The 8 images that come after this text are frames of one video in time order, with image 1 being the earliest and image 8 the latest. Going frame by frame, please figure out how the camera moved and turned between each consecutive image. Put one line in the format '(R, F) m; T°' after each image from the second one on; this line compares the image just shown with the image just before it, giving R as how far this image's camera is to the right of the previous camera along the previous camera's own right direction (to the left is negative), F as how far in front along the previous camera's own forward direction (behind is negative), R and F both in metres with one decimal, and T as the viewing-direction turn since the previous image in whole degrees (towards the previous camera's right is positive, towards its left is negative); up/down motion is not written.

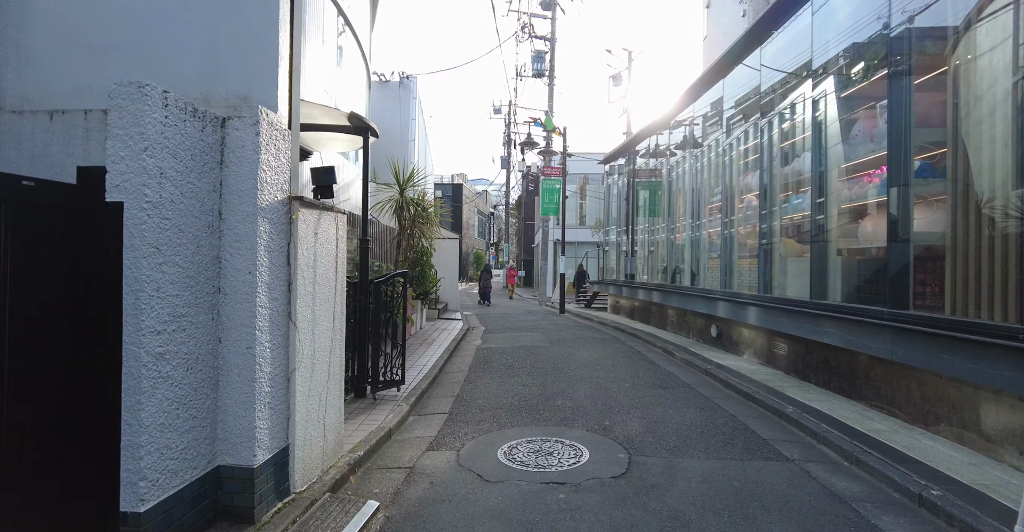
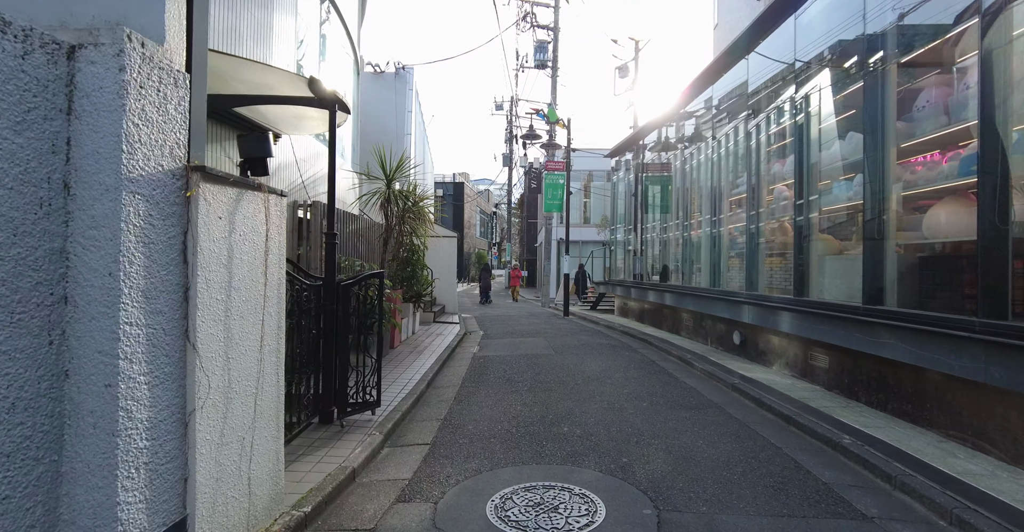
(+0.1, +1.0) m; 0°
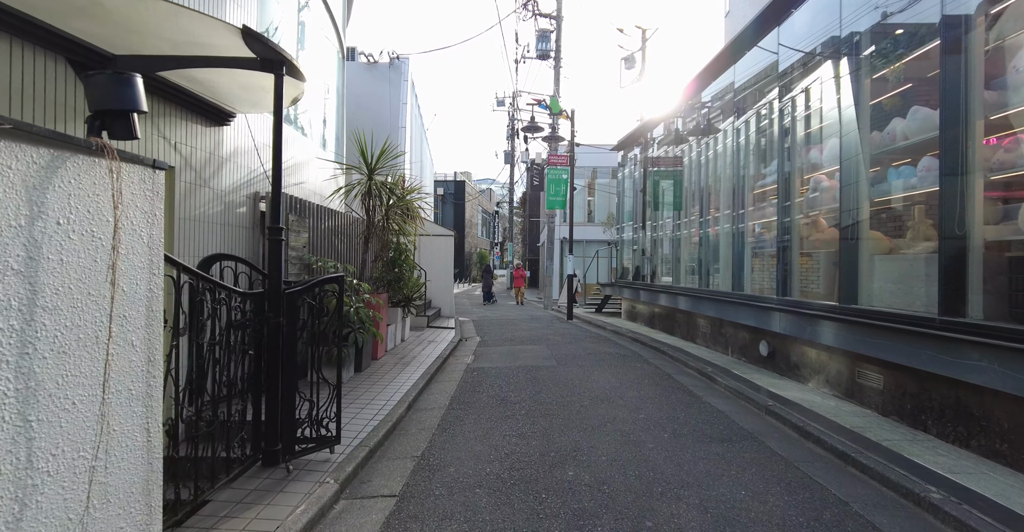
(+0.1, +1.0) m; 0°
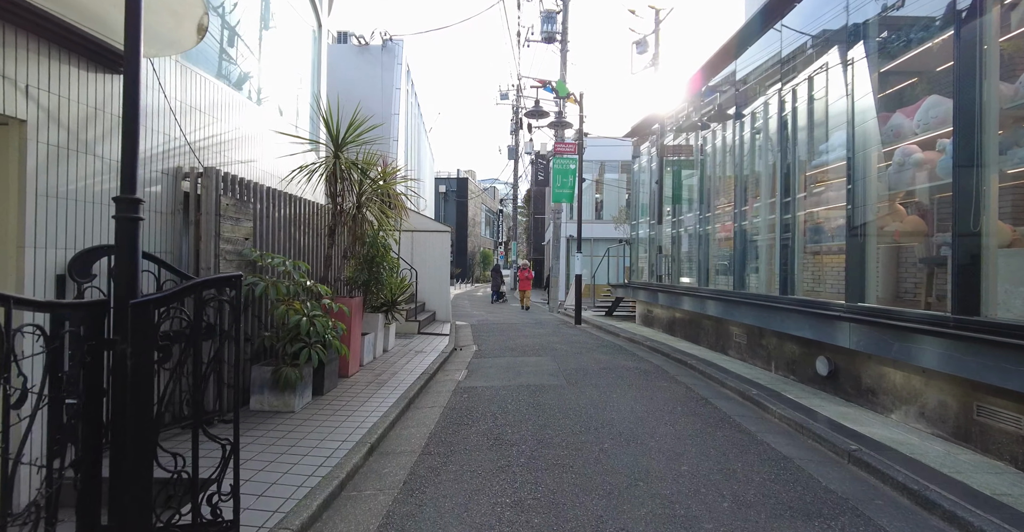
(+0.1, +1.5) m; -1°
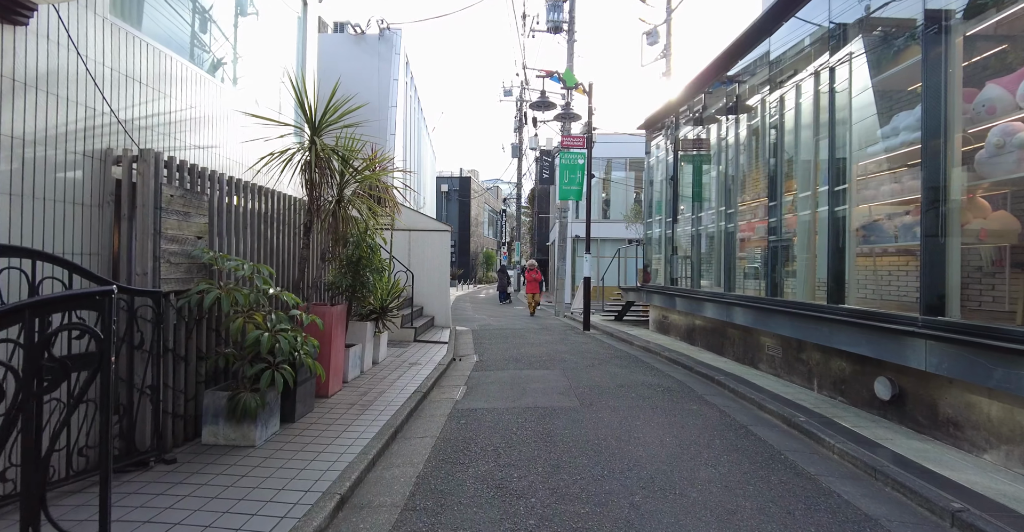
(0.0, +1.0) m; 0°
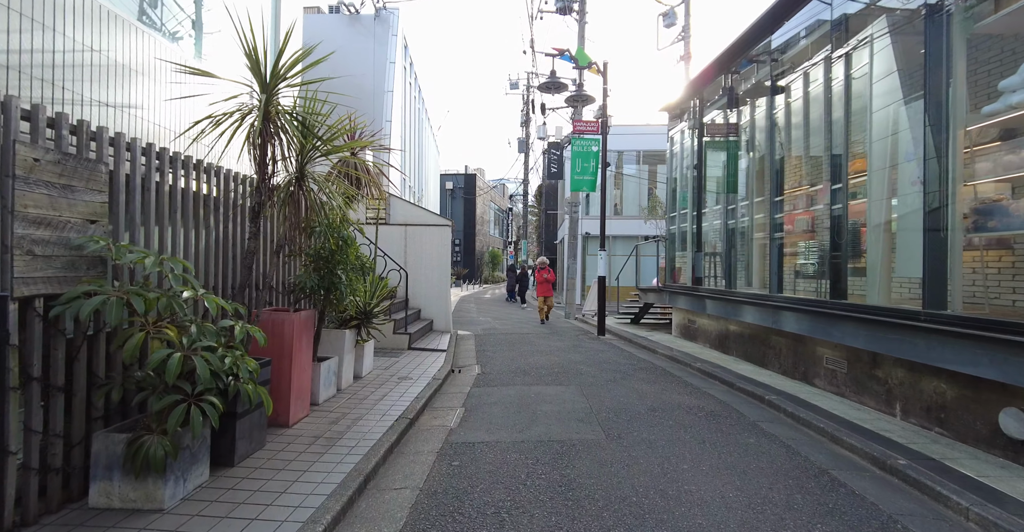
(0.0, +1.3) m; -1°
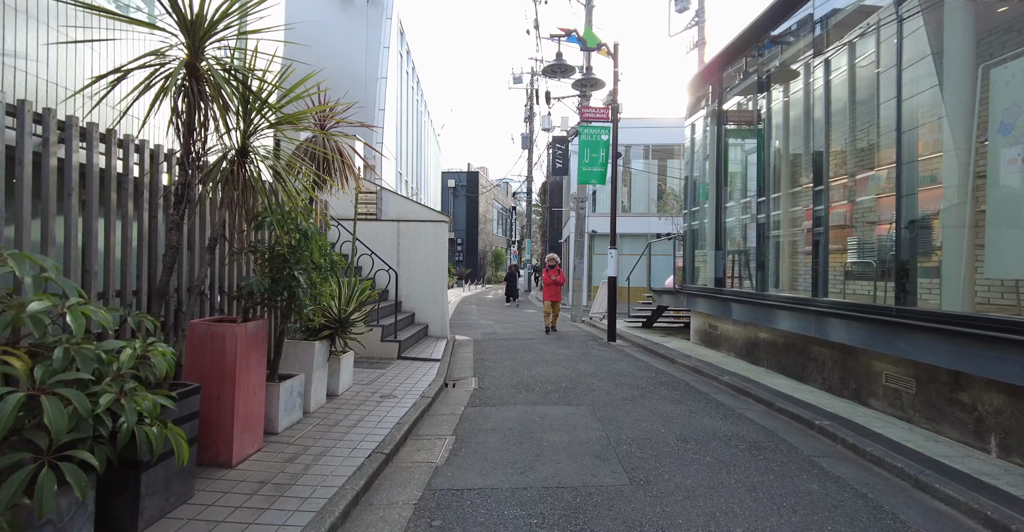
(0.0, +1.1) m; 0°
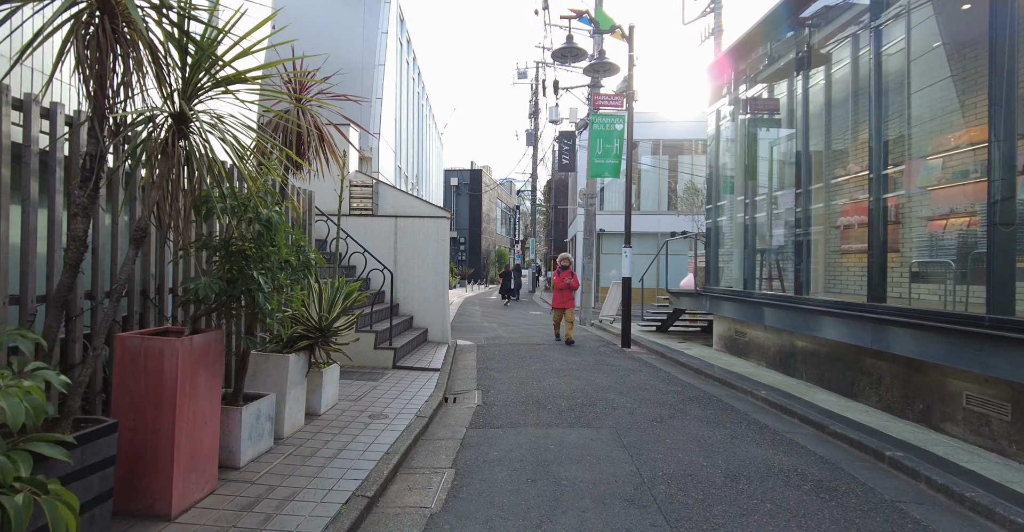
(-0.1, +0.9) m; 0°
